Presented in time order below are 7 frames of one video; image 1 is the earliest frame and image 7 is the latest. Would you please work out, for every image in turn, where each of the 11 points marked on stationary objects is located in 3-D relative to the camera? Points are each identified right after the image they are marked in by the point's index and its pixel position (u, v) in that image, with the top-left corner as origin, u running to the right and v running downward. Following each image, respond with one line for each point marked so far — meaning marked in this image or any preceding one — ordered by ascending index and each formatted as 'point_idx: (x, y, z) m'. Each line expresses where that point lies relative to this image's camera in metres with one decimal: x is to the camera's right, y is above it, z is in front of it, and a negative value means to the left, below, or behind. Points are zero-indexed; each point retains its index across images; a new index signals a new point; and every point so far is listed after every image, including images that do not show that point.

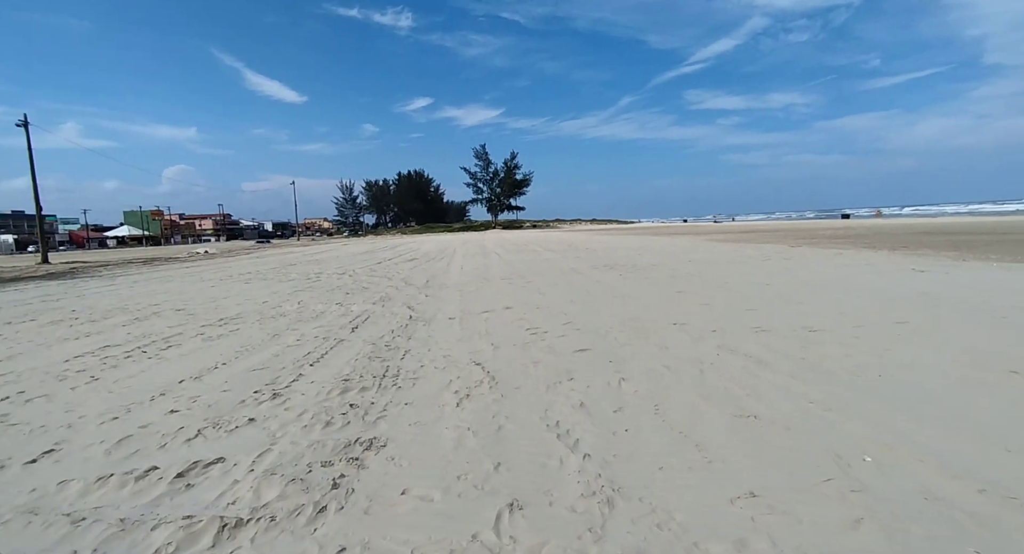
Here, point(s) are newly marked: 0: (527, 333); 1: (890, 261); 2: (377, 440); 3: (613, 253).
0: (+0.2, -0.8, +6.5) m
1: (+10.4, +0.4, +13.0) m
2: (-1.0, -1.2, +3.4) m
3: (+4.1, +0.9, +19.0) m
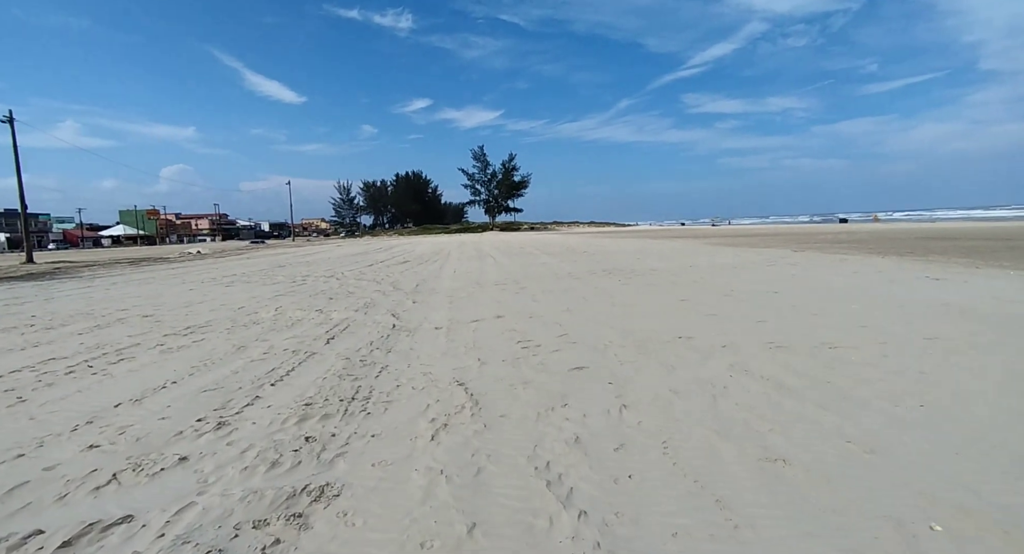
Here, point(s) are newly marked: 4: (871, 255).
0: (+0.1, -0.9, +5.9) m
1: (+10.3, +0.2, +12.5) m
2: (-1.1, -1.2, +2.8) m
3: (+3.9, +0.7, +18.4) m
4: (+12.9, +0.8, +16.9) m
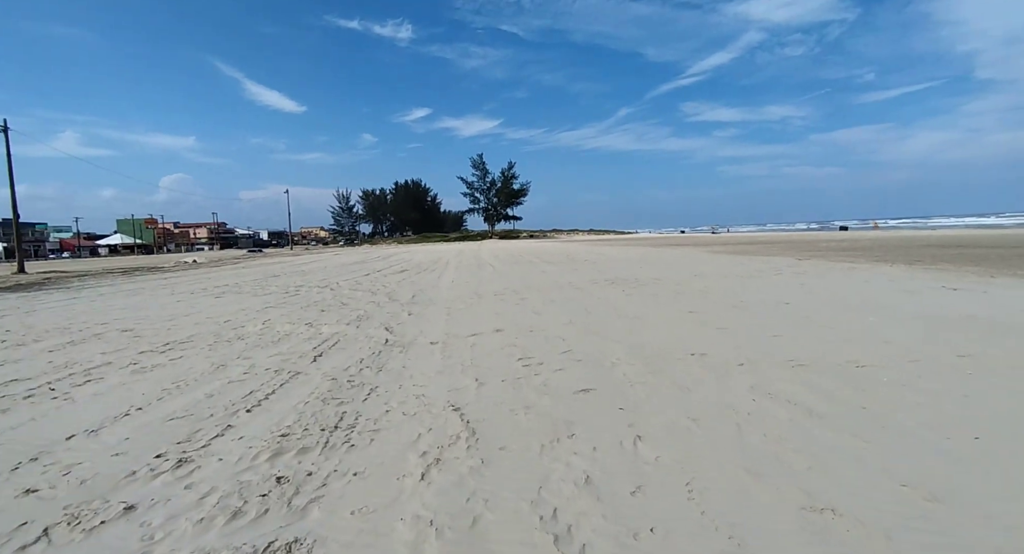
0: (+0.1, -1.0, +5.5) m
1: (+10.3, 0.0, +12.1) m
2: (-1.1, -1.3, +2.4) m
3: (+3.9, +0.4, +18.0) m
4: (+12.9, +0.5, +16.6) m
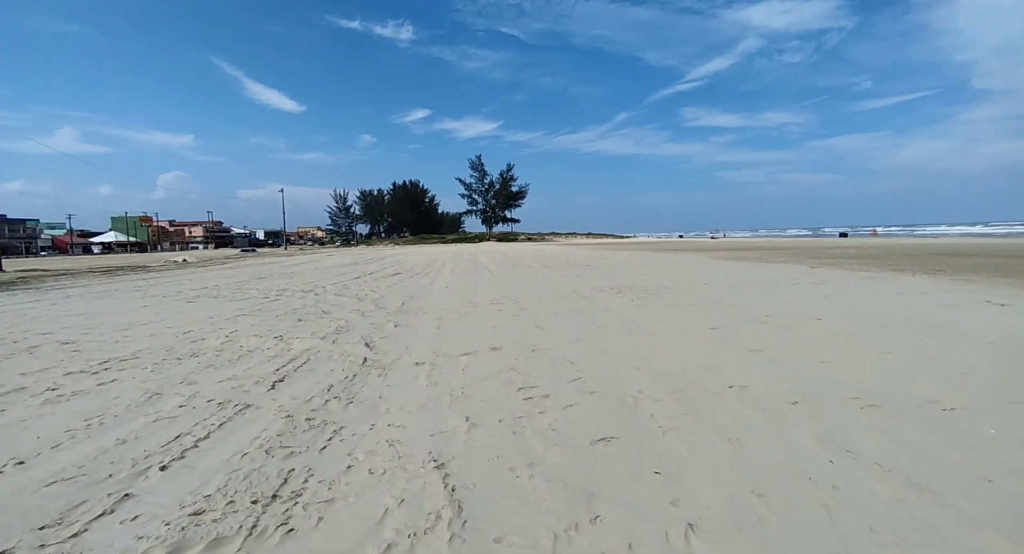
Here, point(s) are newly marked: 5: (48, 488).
0: (+0.1, -1.1, +4.5) m
1: (+10.2, -0.3, +11.2) m
2: (-1.1, -1.4, +1.4) m
3: (+3.8, +0.2, +17.1) m
4: (+12.8, +0.2, +15.7) m
5: (-2.8, -1.3, +2.8) m
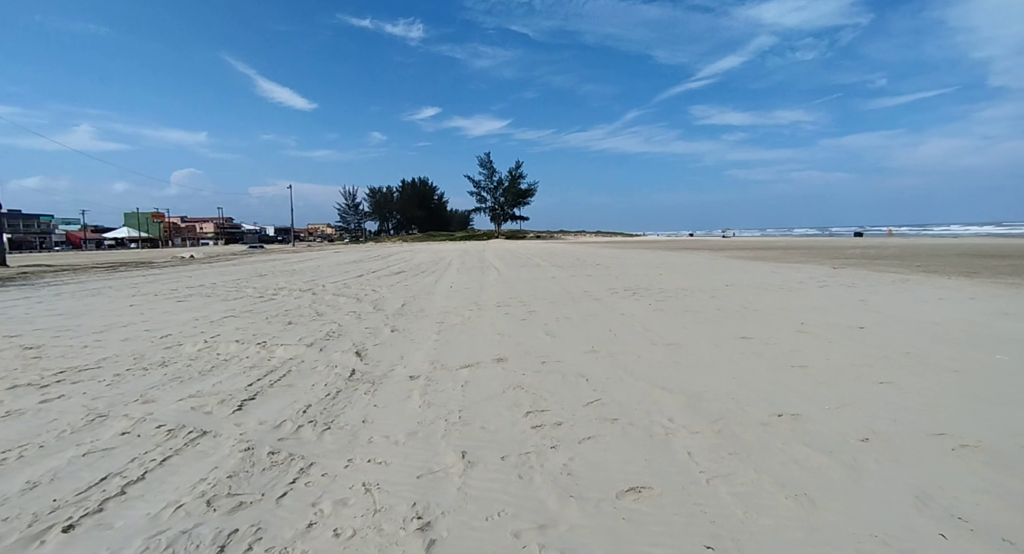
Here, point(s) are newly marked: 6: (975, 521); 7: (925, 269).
0: (+0.1, -1.2, +3.8) m
1: (+10.4, -0.4, +10.3) m
2: (-1.1, -1.5, +0.7) m
3: (+4.1, +0.1, +16.3) m
4: (+13.1, +0.1, +14.7) m
5: (-2.7, -1.3, +2.1) m
6: (+2.3, -1.2, +2.4) m
7: (+14.8, +0.3, +17.0) m
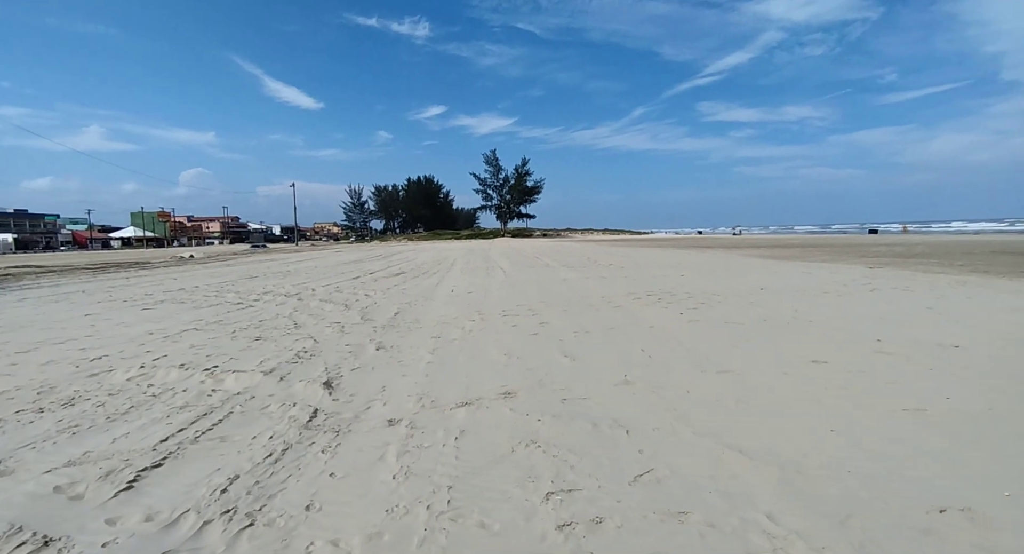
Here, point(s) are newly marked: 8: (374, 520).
0: (+0.2, -1.3, +2.5) m
1: (+10.6, -0.4, +8.8) m
2: (-1.0, -1.6, -0.6) m
3: (+4.3, +0.1, +14.9) m
4: (+13.3, 0.0, +13.2) m
5: (-2.7, -1.4, +0.9) m
6: (+2.4, -1.3, +1.0) m
7: (+15.0, +0.3, +15.5) m
8: (-0.8, -1.3, +2.6) m
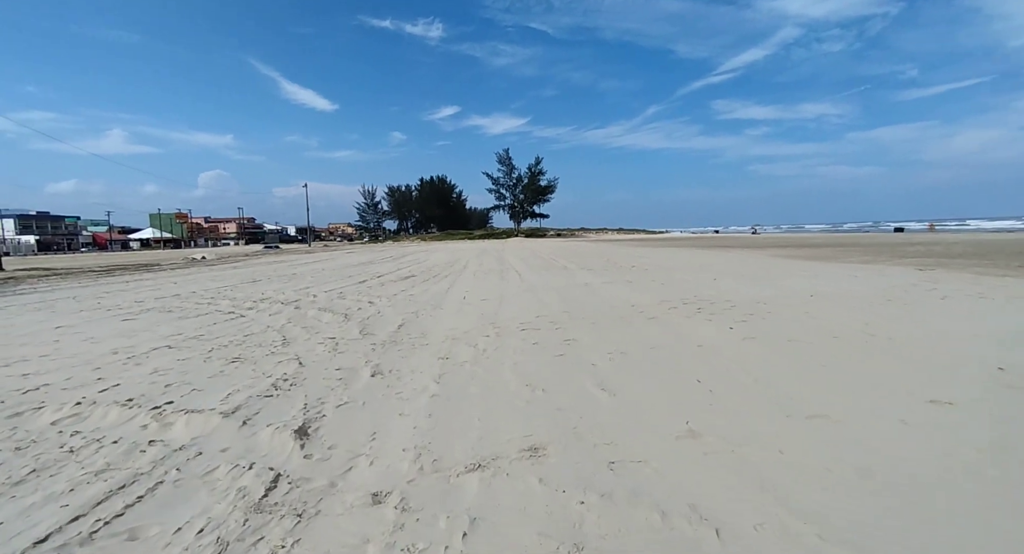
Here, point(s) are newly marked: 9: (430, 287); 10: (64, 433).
0: (+0.3, -1.4, +1.3) m
1: (+10.9, -0.5, +7.4) m
2: (-1.0, -1.7, -1.7) m
3: (+4.8, 0.0, +13.7) m
4: (+13.8, -0.1, +11.7) m
5: (-2.6, -1.5, -0.2) m
6: (+2.5, -1.4, -0.2) m
7: (+15.5, +0.2, +13.9) m
8: (-0.6, -1.5, +1.5) m
9: (-2.3, -0.3, +13.0) m
10: (-3.5, -1.2, +3.7) m
